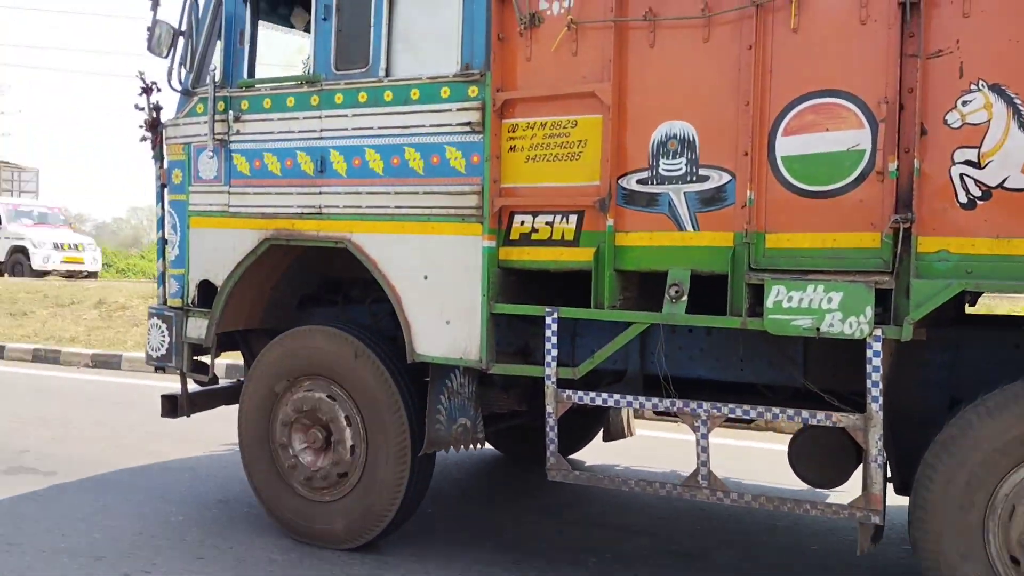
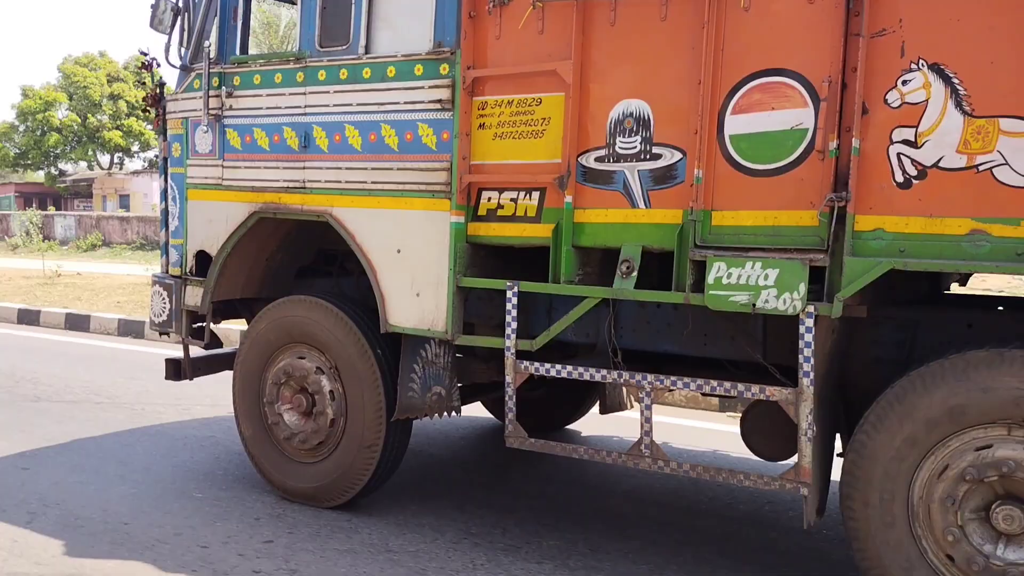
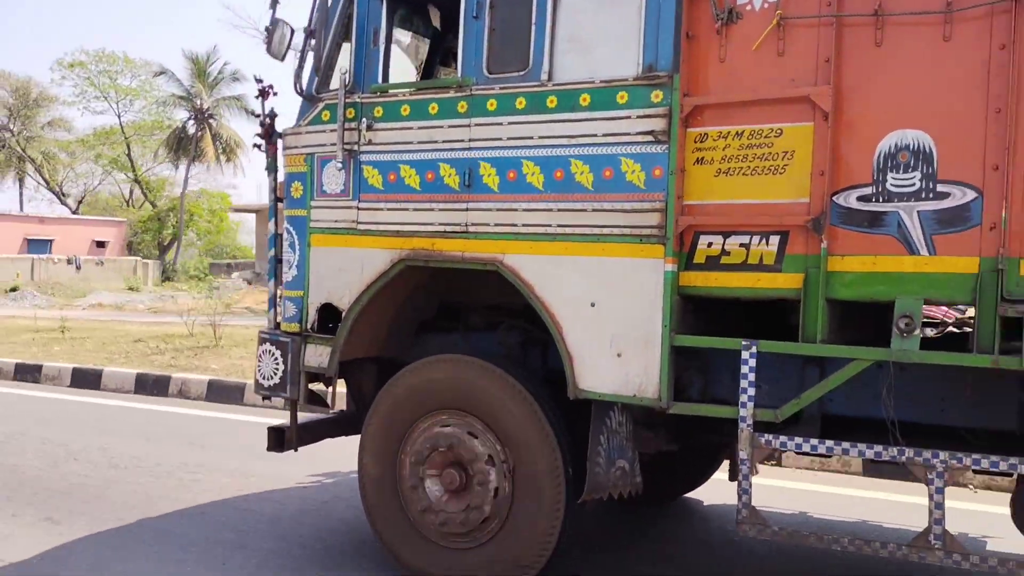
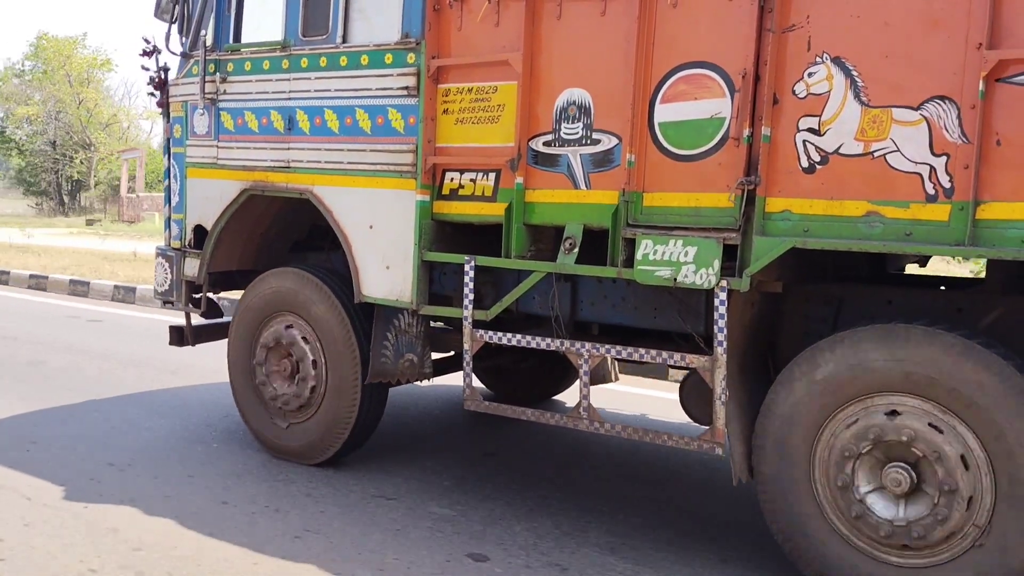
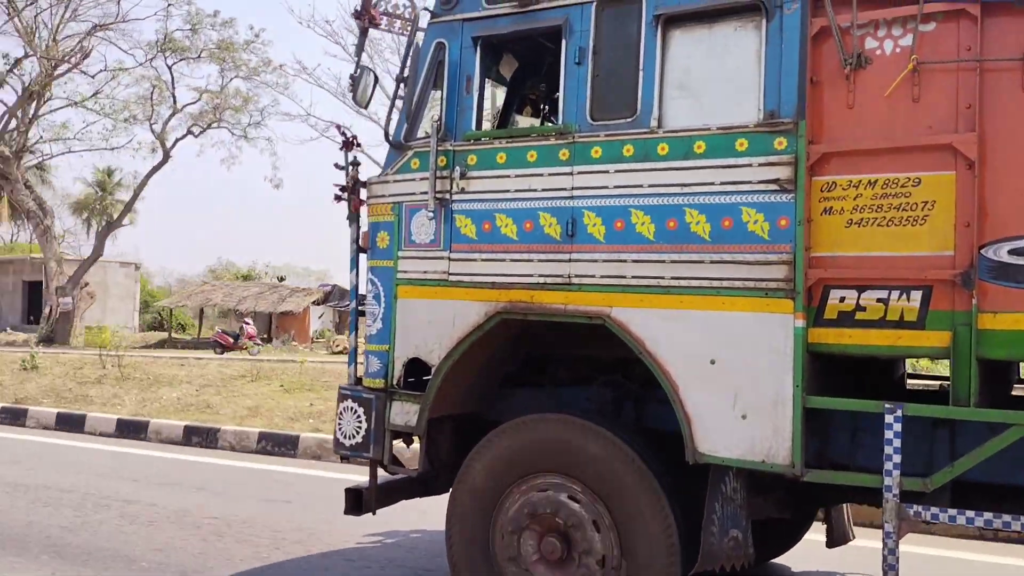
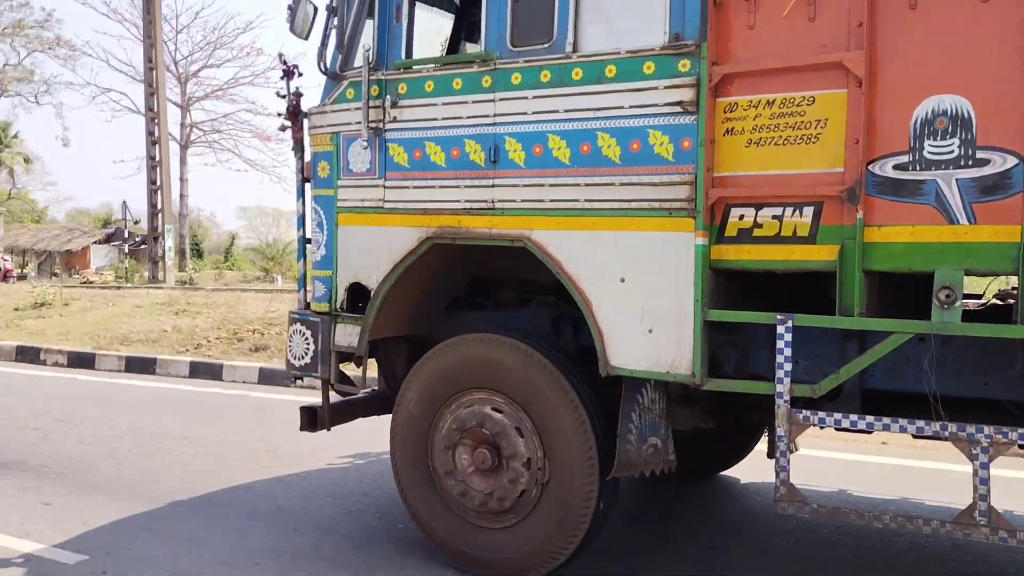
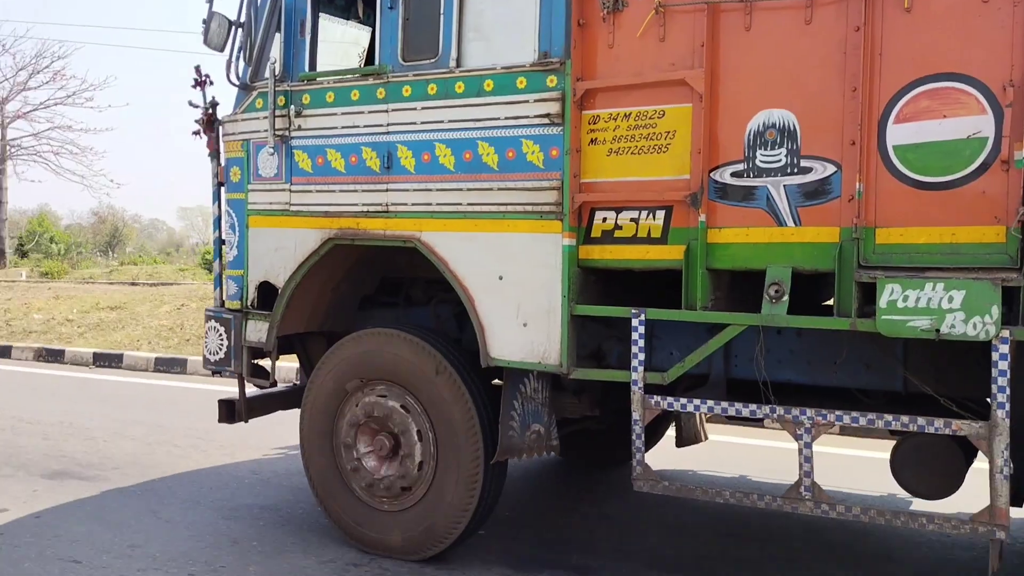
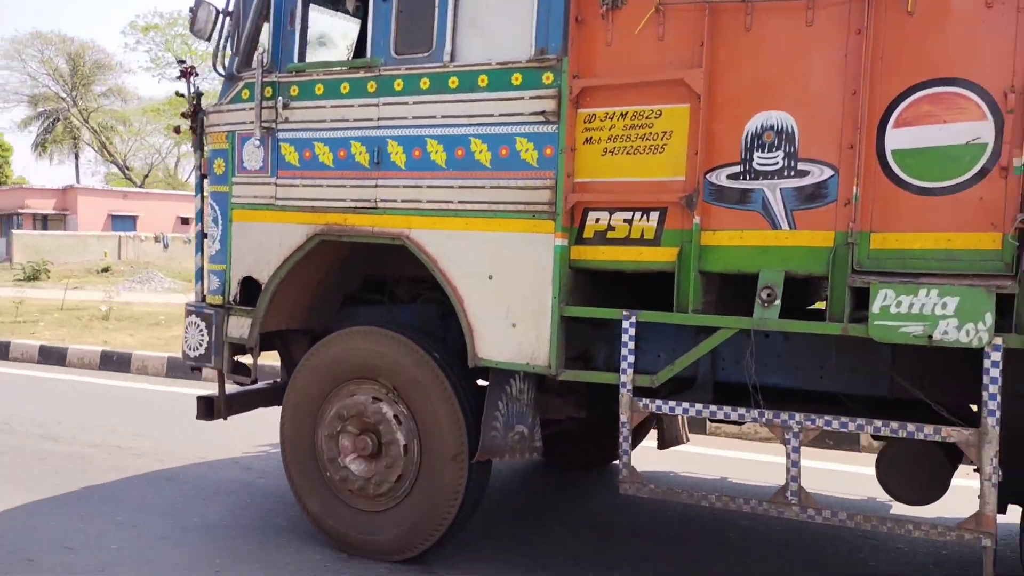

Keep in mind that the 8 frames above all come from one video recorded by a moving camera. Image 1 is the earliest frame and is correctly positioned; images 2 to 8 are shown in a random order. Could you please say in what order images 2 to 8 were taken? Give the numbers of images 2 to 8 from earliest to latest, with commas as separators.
7, 6, 5, 3, 8, 2, 4
